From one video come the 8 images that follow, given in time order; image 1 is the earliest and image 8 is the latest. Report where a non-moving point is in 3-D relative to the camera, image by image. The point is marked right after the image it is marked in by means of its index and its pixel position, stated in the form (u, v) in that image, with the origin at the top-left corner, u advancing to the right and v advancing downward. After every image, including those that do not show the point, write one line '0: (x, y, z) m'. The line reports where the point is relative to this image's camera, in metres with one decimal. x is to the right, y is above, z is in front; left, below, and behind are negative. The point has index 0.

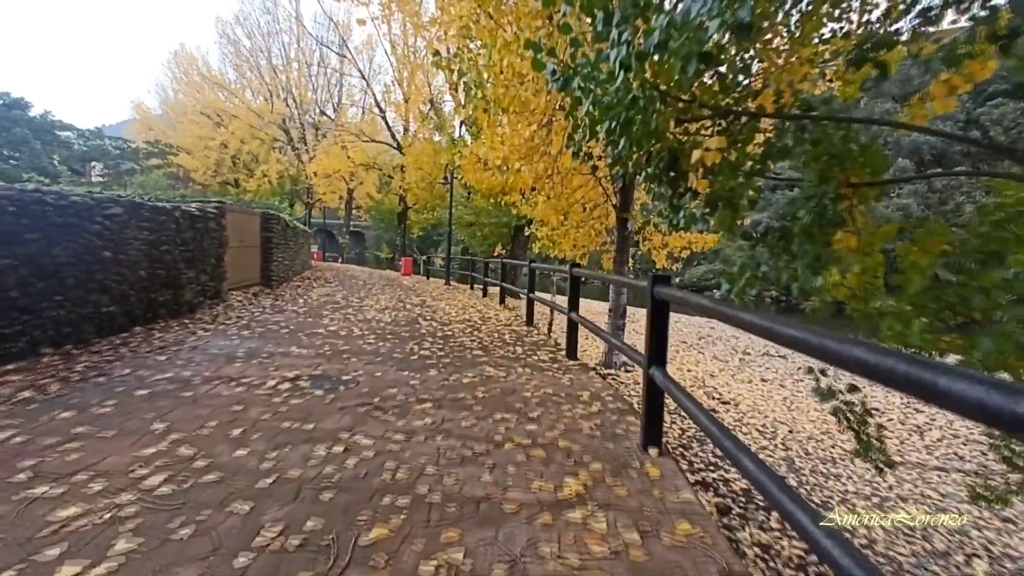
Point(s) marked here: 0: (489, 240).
0: (-0.7, +1.4, +18.6) m
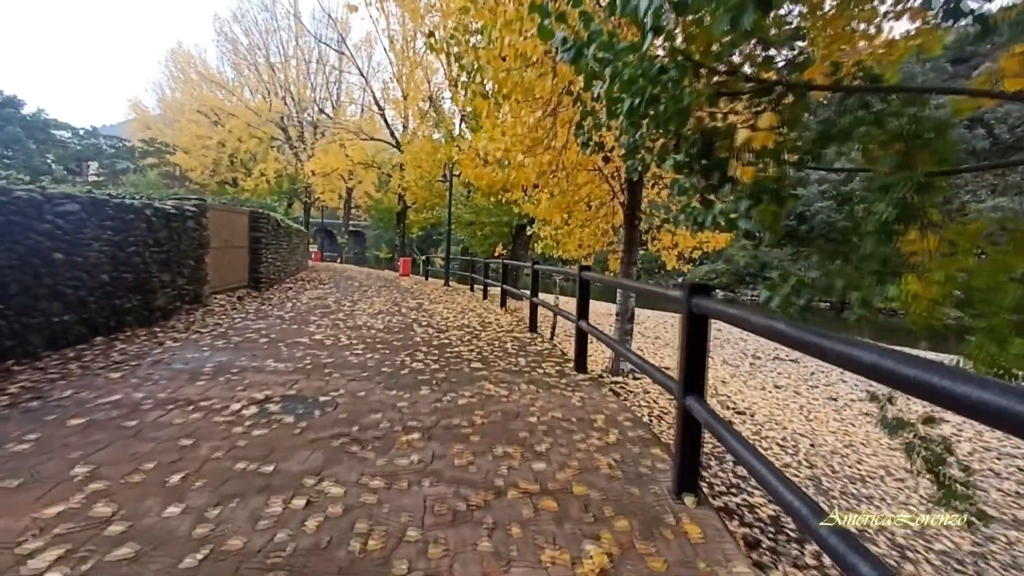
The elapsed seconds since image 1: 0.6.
0: (-0.6, +1.4, +18.1) m
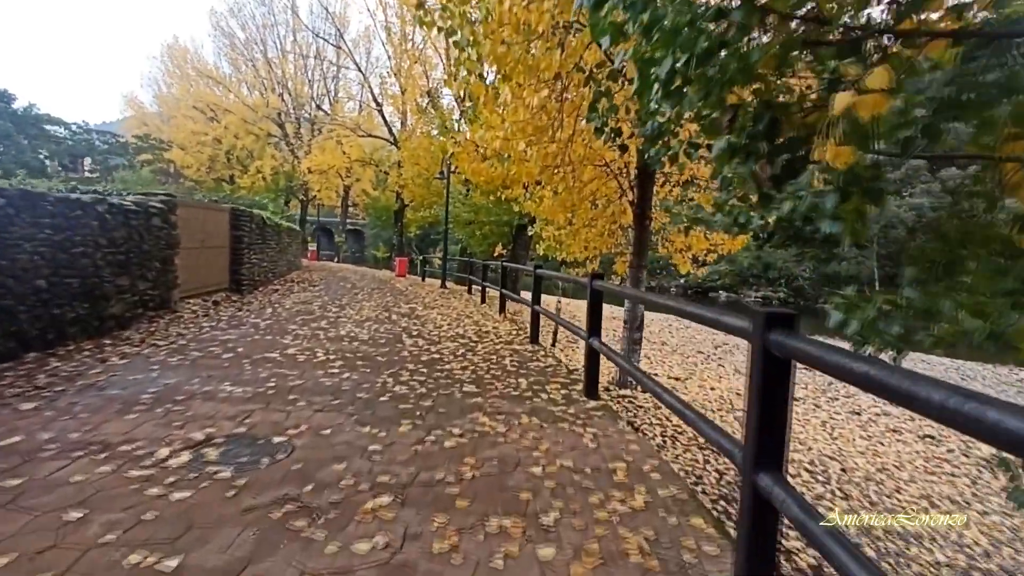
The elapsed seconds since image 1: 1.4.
0: (-0.6, +1.4, +17.4) m
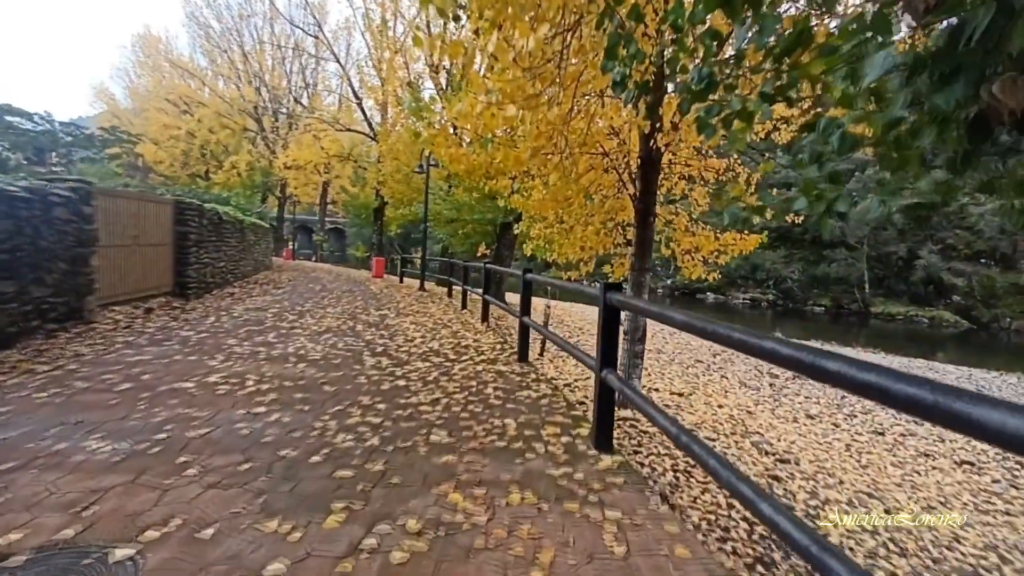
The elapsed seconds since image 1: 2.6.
0: (-1.1, +1.3, +16.3) m
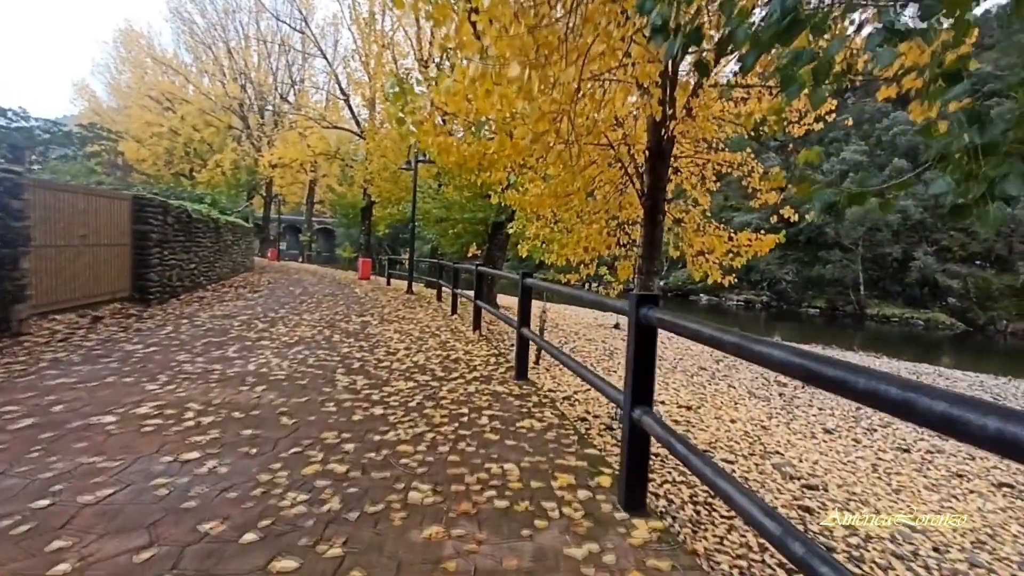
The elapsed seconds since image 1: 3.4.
0: (-1.3, +1.2, +15.6) m
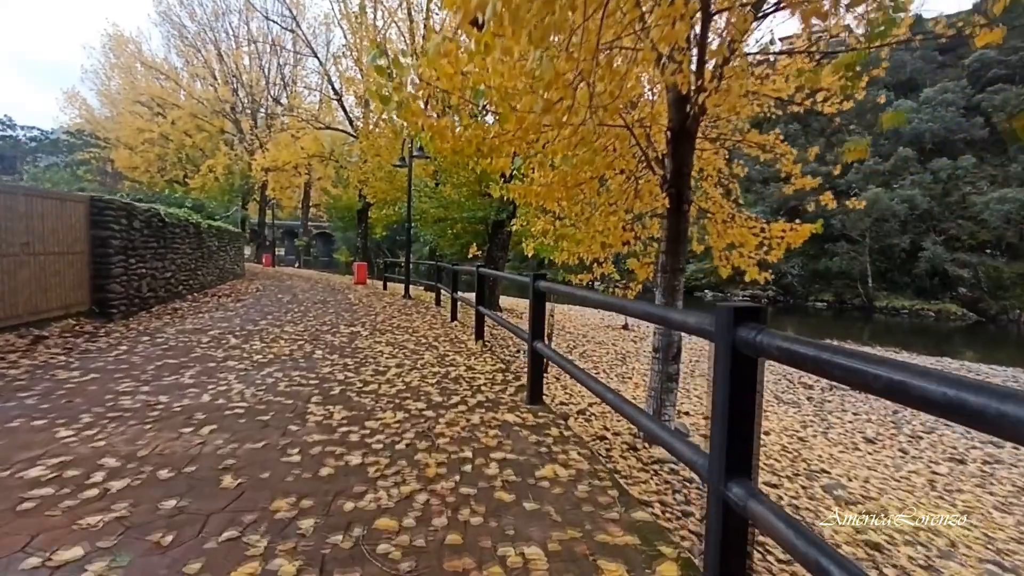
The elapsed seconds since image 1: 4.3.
0: (-1.2, +1.2, +14.8) m
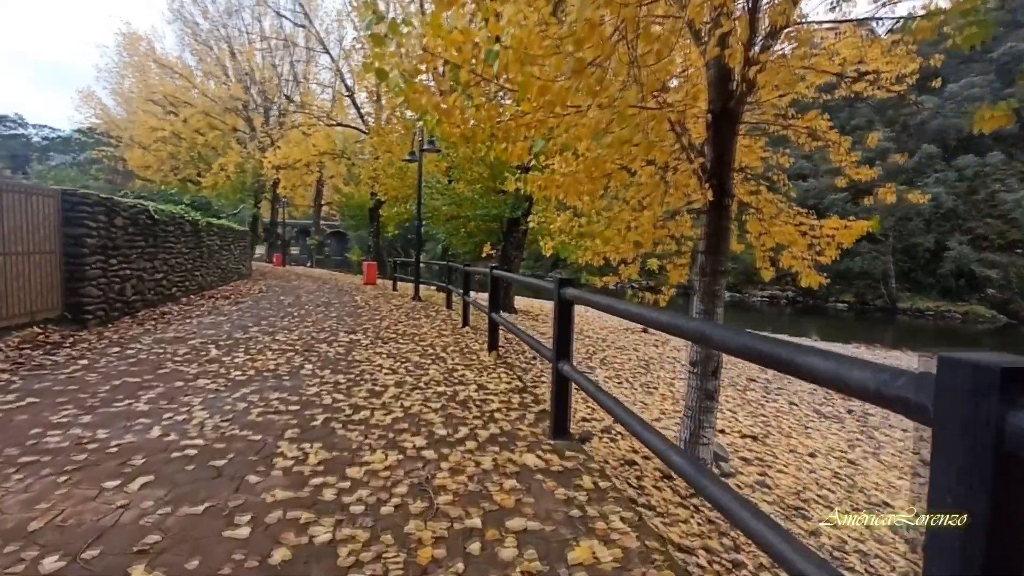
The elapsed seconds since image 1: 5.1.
0: (-0.9, +1.1, +14.1) m
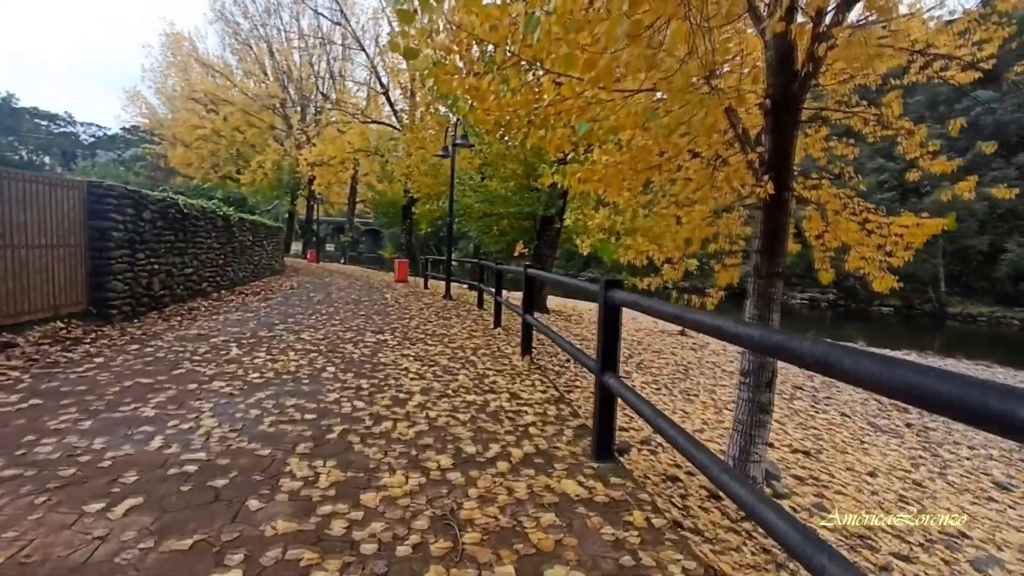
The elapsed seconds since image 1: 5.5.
0: (-0.1, +1.2, +13.8) m
